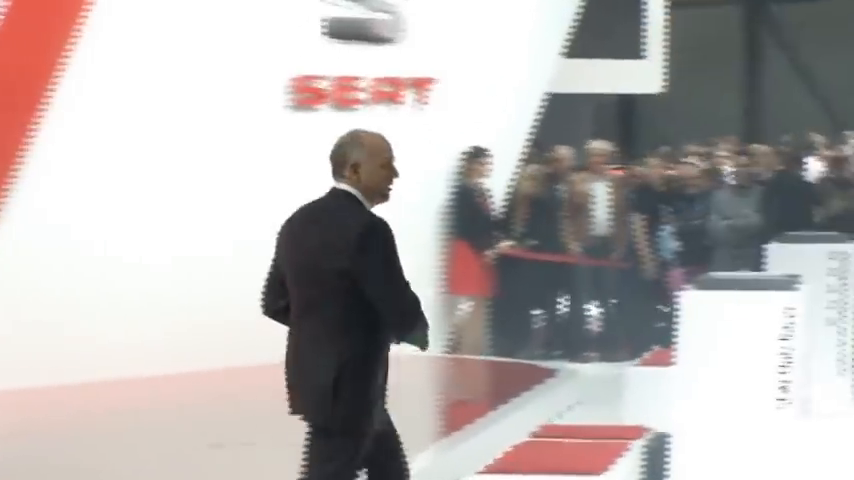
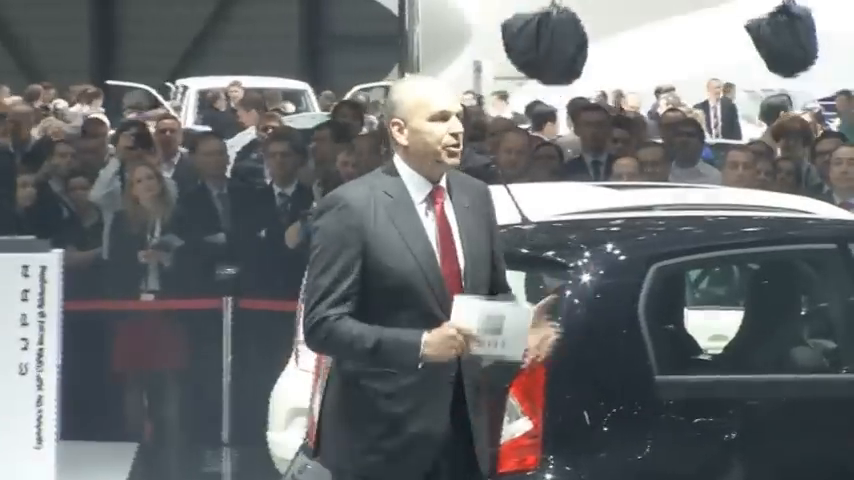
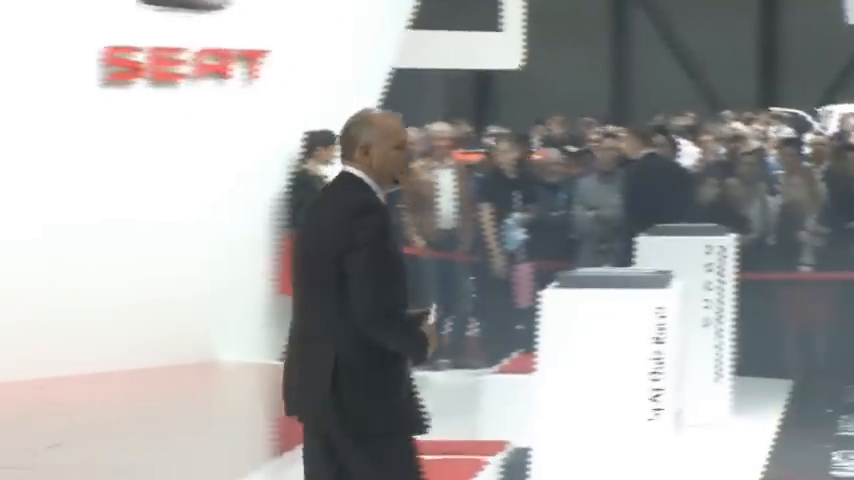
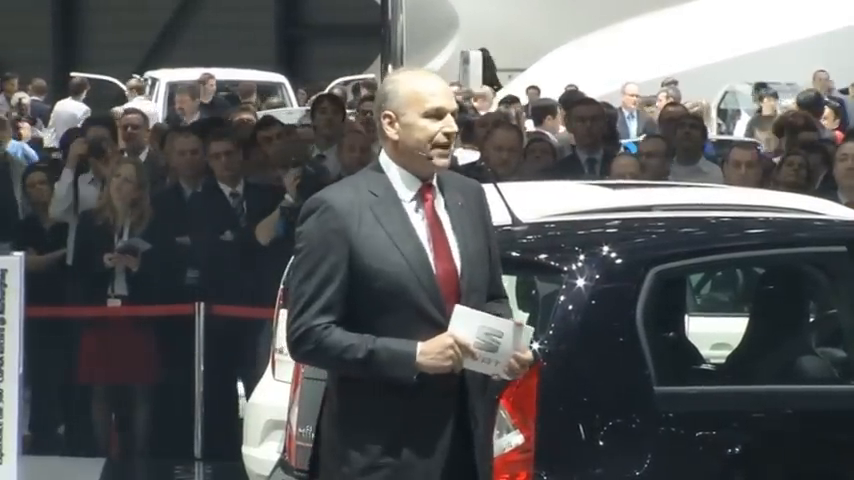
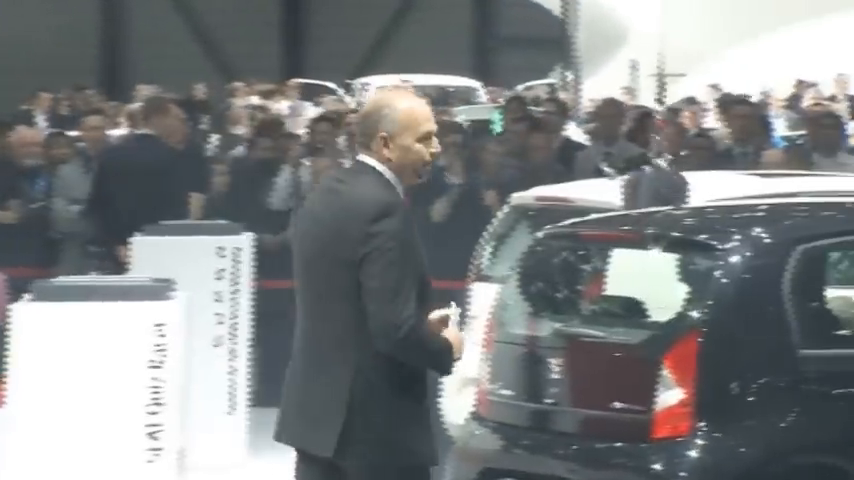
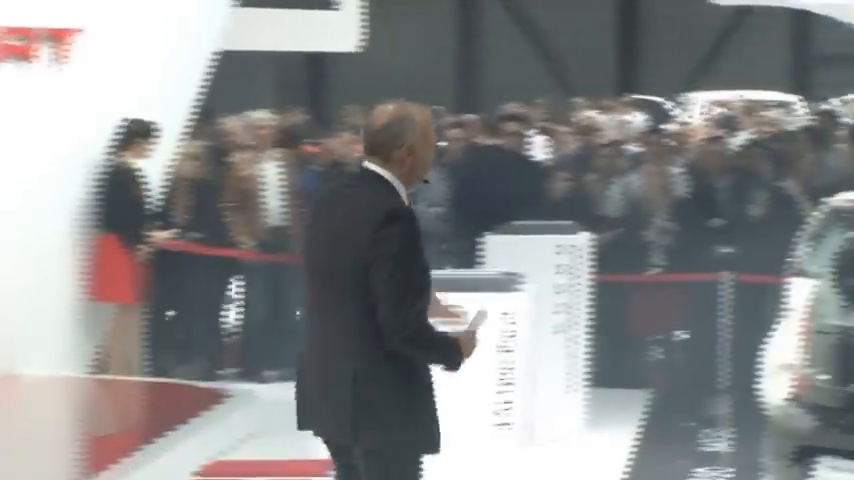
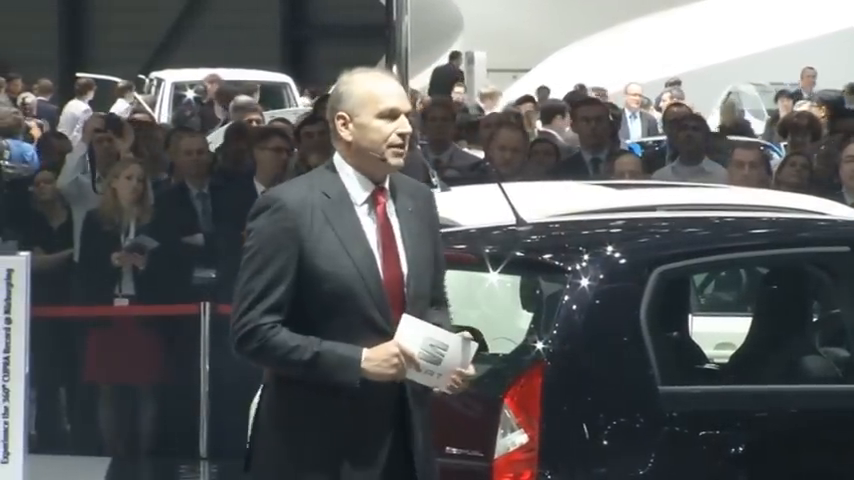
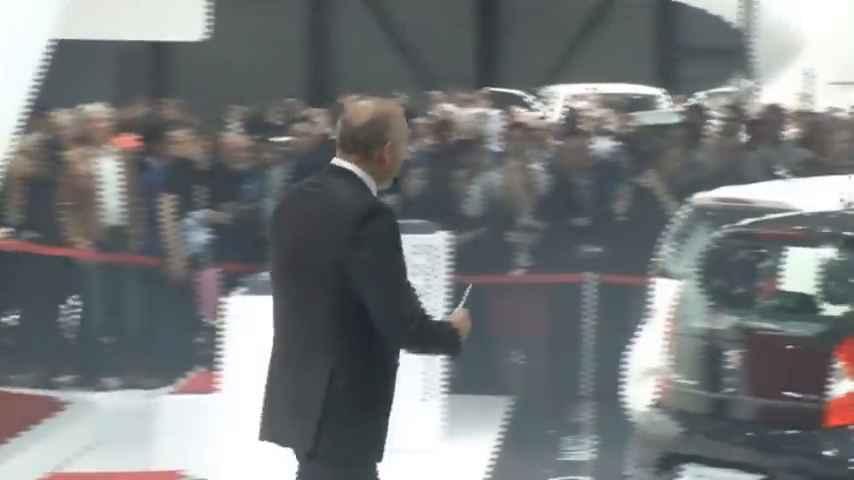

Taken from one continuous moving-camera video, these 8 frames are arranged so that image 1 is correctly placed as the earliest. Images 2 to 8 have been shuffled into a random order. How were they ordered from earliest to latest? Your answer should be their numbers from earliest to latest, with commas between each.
3, 6, 8, 5, 2, 7, 4
